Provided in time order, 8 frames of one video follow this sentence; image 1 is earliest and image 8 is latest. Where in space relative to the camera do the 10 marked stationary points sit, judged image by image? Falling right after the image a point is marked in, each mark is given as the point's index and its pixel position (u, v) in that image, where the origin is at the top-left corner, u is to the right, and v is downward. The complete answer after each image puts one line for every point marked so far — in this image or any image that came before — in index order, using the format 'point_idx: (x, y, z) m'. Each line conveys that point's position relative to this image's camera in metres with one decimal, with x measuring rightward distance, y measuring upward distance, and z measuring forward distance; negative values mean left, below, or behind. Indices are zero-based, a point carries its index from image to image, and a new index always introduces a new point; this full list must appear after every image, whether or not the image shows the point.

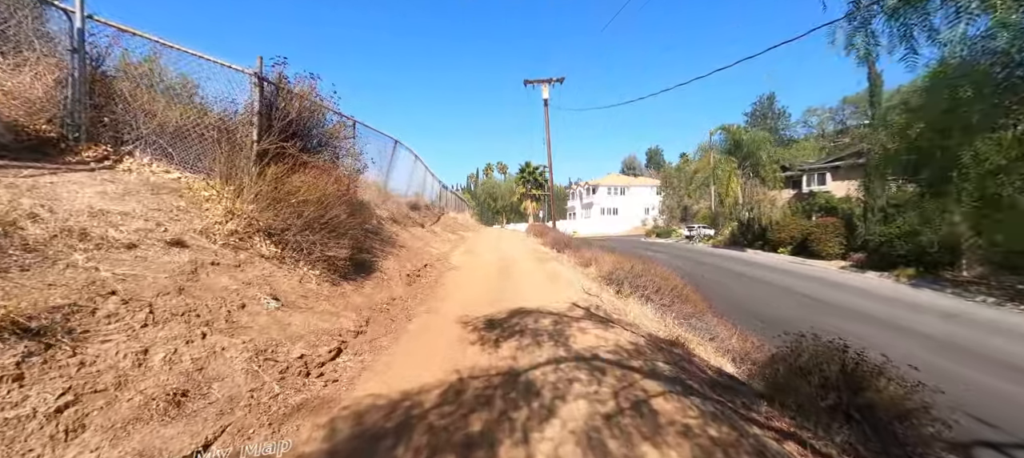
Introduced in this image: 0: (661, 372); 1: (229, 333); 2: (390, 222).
0: (+1.3, -1.3, +3.8) m
1: (-1.9, -0.7, +3.0) m
2: (-2.6, +0.1, +9.1) m
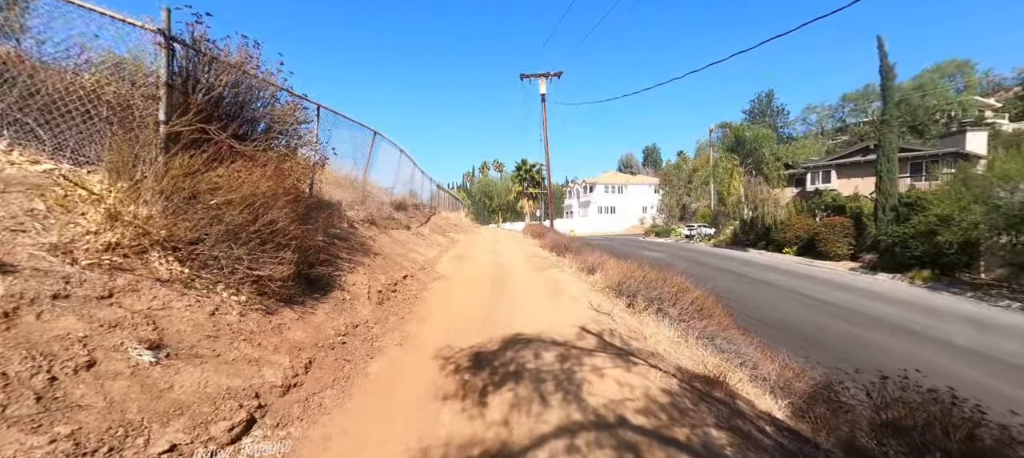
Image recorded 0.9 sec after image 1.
0: (+1.3, -1.3, +2.7) m
1: (-2.0, -0.8, +1.8) m
2: (-2.7, +0.1, +7.9) m
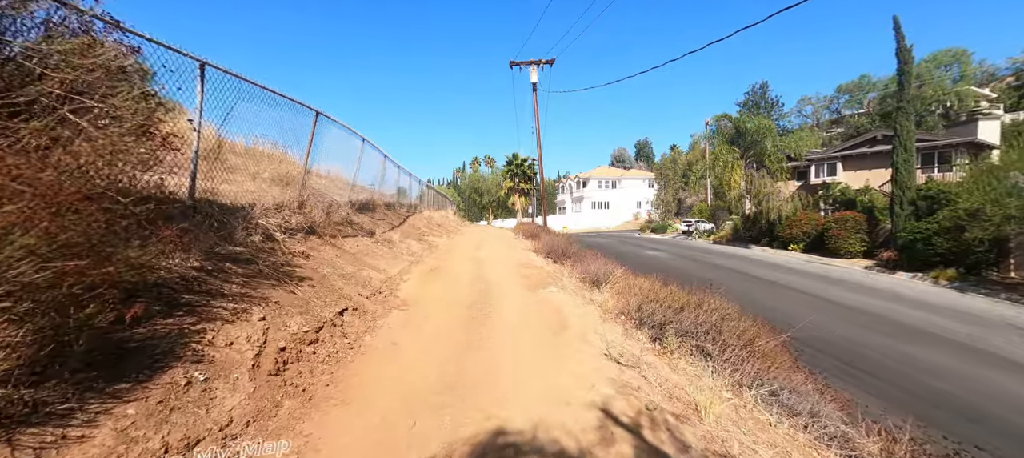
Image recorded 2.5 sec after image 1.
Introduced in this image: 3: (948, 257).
0: (+1.1, -1.5, +0.7) m
1: (-2.1, -1.0, -0.2) m
2: (-2.9, -0.1, +5.9) m
3: (+19.5, -1.3, +19.5) m
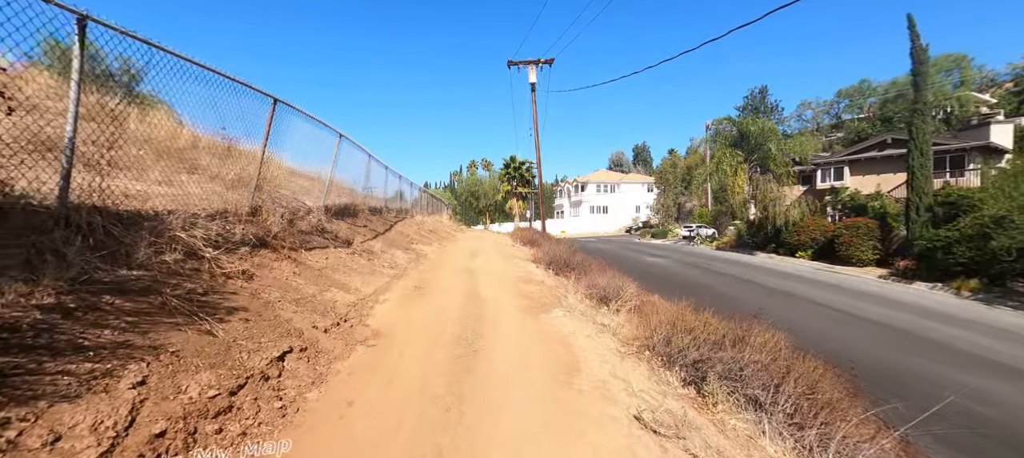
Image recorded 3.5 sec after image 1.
0: (+1.2, -1.6, -0.5) m
1: (-2.0, -1.1, -1.4) m
2: (-2.9, -0.2, +4.7) m
3: (+19.4, -1.6, +18.5) m
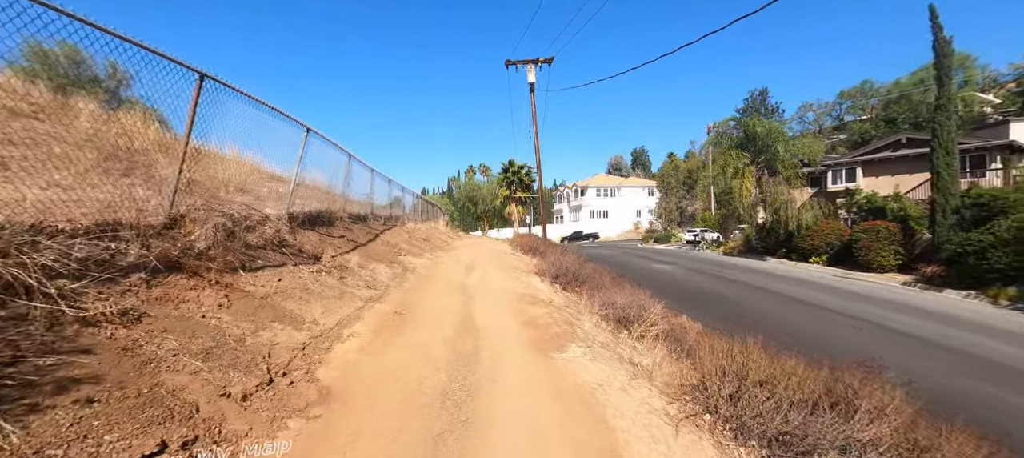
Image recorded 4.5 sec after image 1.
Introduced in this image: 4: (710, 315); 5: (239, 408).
0: (+1.2, -1.6, -1.9) m
1: (-2.0, -1.1, -2.8) m
2: (-2.9, -0.4, +3.3) m
3: (+19.4, -1.7, +17.1) m
4: (+7.1, -3.0, +17.7) m
5: (-1.8, -1.2, +2.9) m
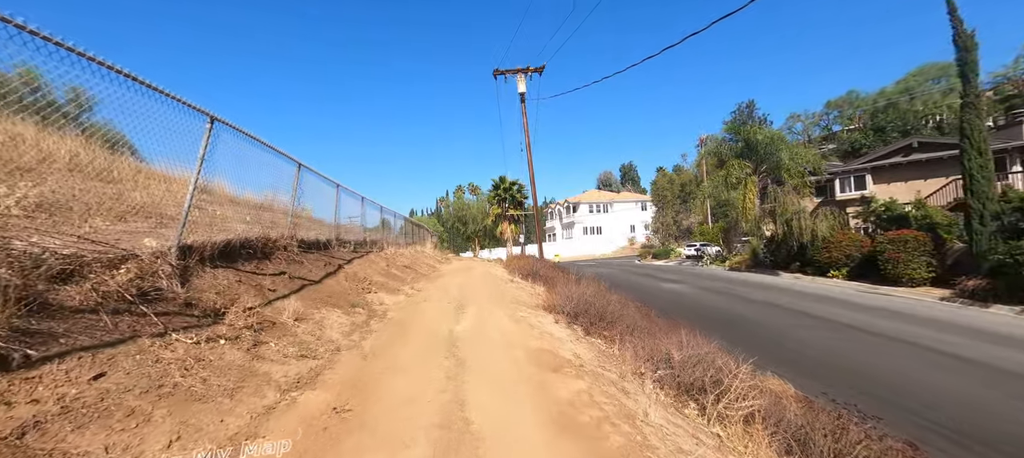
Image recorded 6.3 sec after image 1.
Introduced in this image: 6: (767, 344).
0: (+1.6, -1.5, -4.2) m
1: (-1.6, -1.1, -5.2) m
2: (-2.7, -0.6, +0.9) m
3: (+19.3, -1.9, +15.1) m
4: (+7.1, -3.5, +15.3) m
5: (-1.5, -1.3, +0.4) m
6: (+8.1, -3.6, +14.1) m
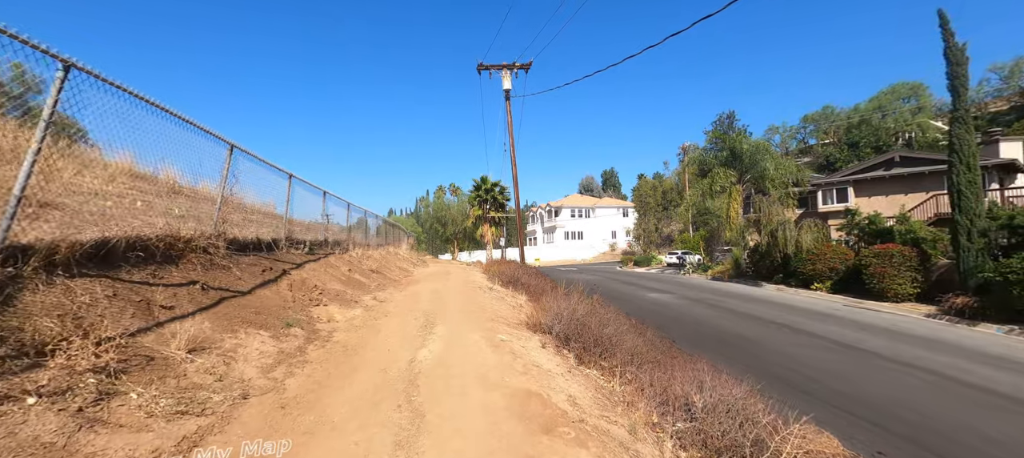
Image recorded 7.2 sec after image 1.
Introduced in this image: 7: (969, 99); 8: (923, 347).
0: (+1.8, -1.6, -5.4) m
1: (-1.3, -1.0, -6.6) m
2: (-2.6, -0.6, -0.5) m
3: (+18.6, -2.6, +14.7) m
4: (+6.3, -3.8, +14.3) m
5: (-1.5, -1.3, -0.9) m
6: (+7.4, -3.9, +13.2) m
7: (+20.4, +5.8, +19.5) m
8: (+14.3, -4.1, +14.5) m
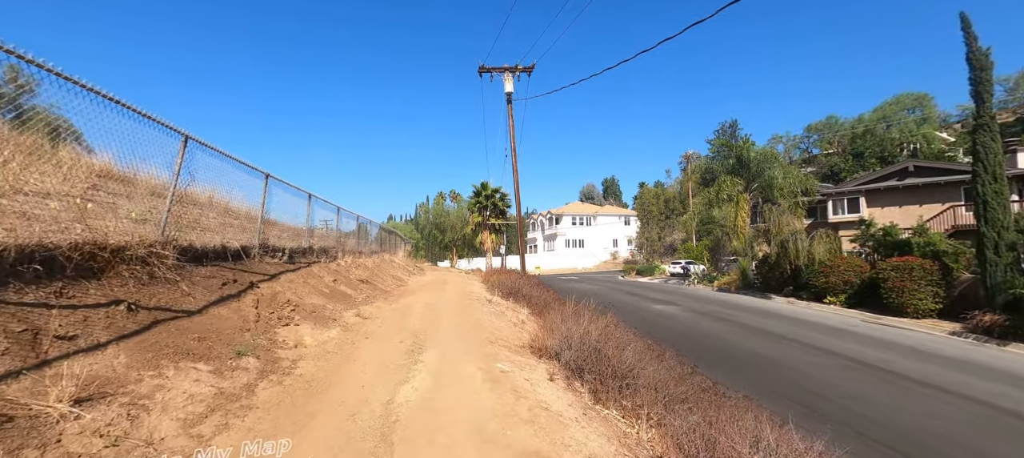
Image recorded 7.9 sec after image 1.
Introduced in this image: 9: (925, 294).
0: (+1.8, -1.5, -6.4) m
1: (-1.3, -0.9, -7.6) m
2: (-2.6, -0.5, -1.5) m
3: (+18.6, -3.0, +13.7) m
4: (+6.4, -4.2, +13.3) m
5: (-1.5, -1.3, -1.9) m
6: (+7.4, -4.3, +12.1) m
7: (+20.5, +5.3, +18.6) m
8: (+14.3, -4.5, +13.5) m
9: (+18.5, -2.8, +19.3) m
